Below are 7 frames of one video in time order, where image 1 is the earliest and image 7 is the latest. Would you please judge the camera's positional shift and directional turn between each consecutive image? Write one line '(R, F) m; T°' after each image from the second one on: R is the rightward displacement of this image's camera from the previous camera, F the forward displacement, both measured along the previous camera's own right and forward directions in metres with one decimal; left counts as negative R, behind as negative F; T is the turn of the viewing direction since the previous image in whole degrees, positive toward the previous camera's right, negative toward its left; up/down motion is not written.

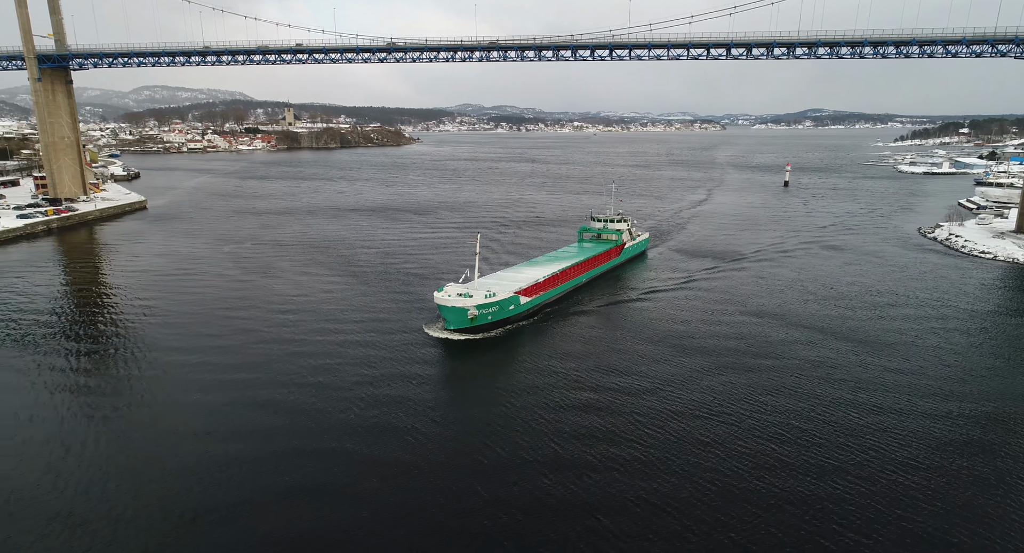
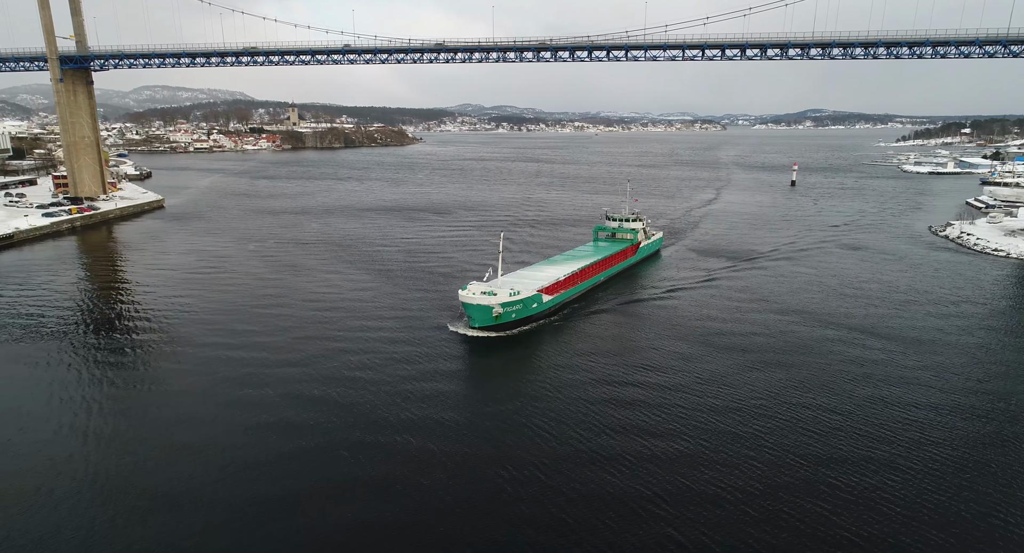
(-0.6, -0.2) m; 0°
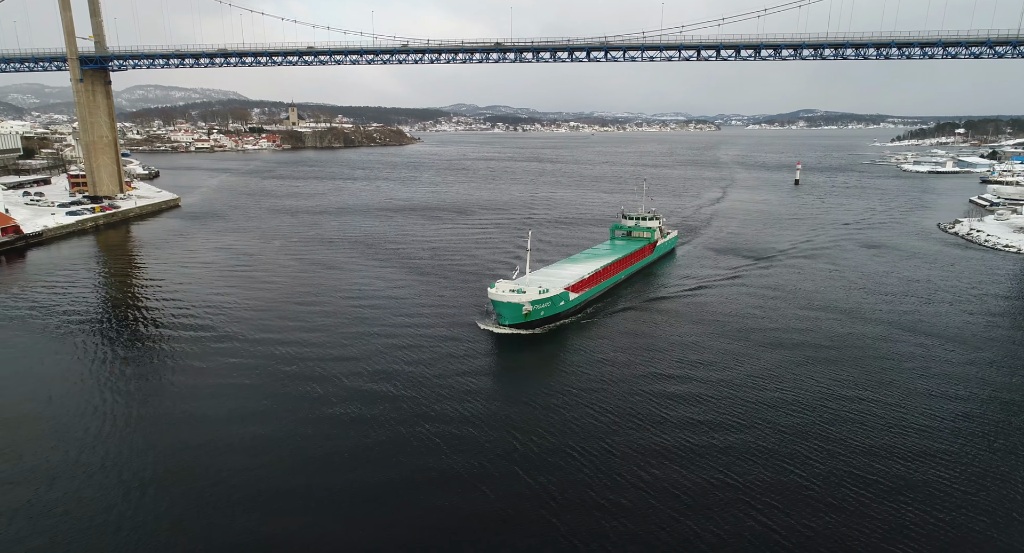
(-0.8, -0.2) m; +1°
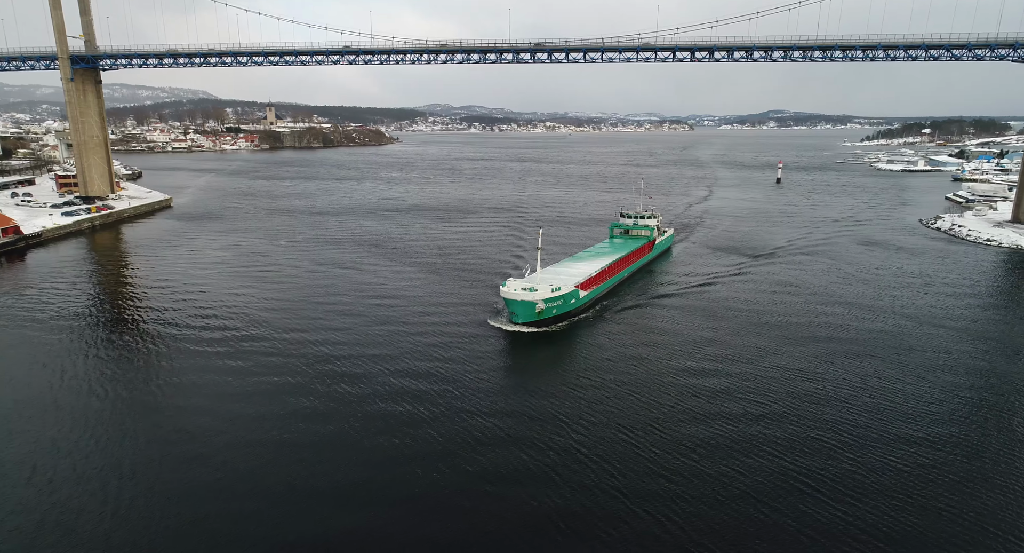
(-0.8, -0.1) m; +3°
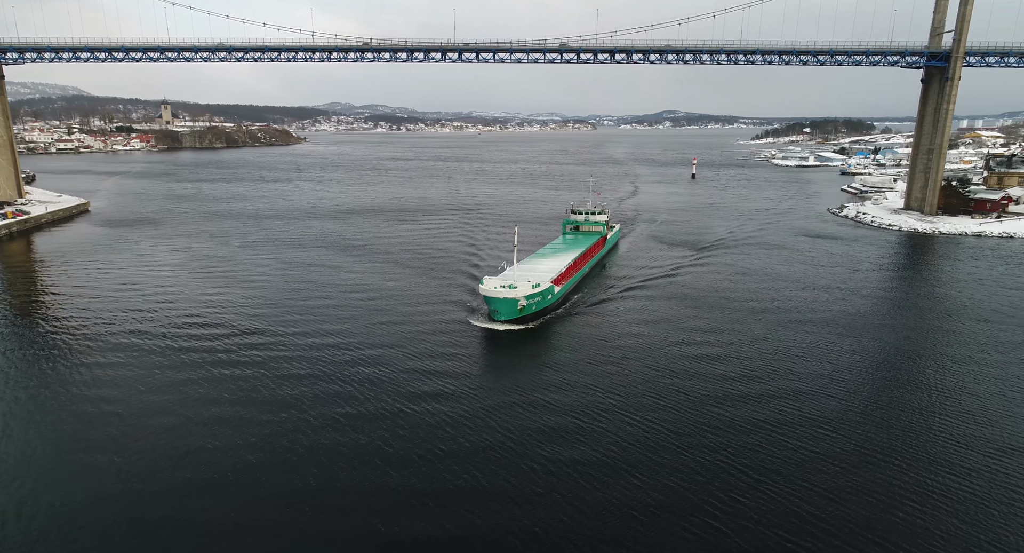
(-1.6, -0.1) m; +9°
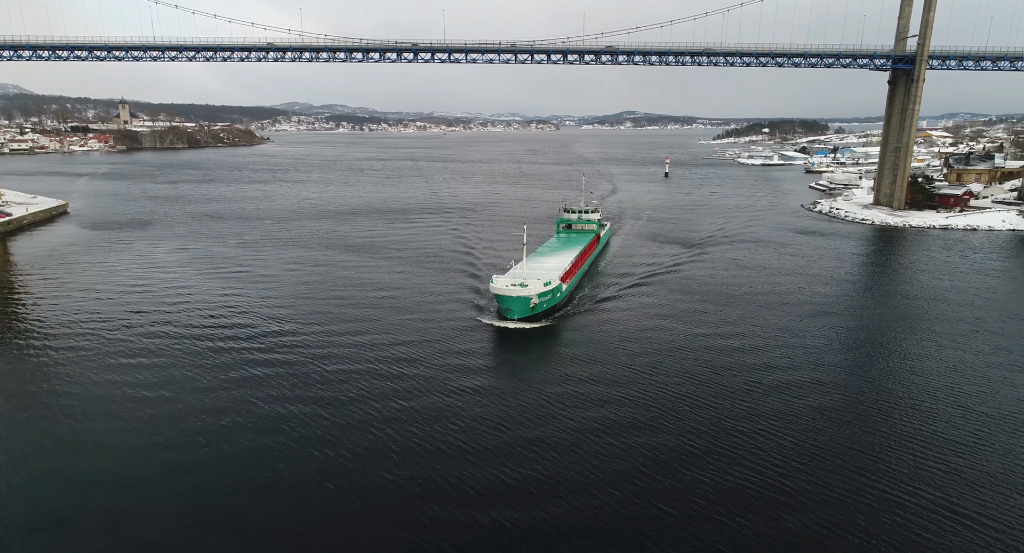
(-1.1, -0.1) m; +4°
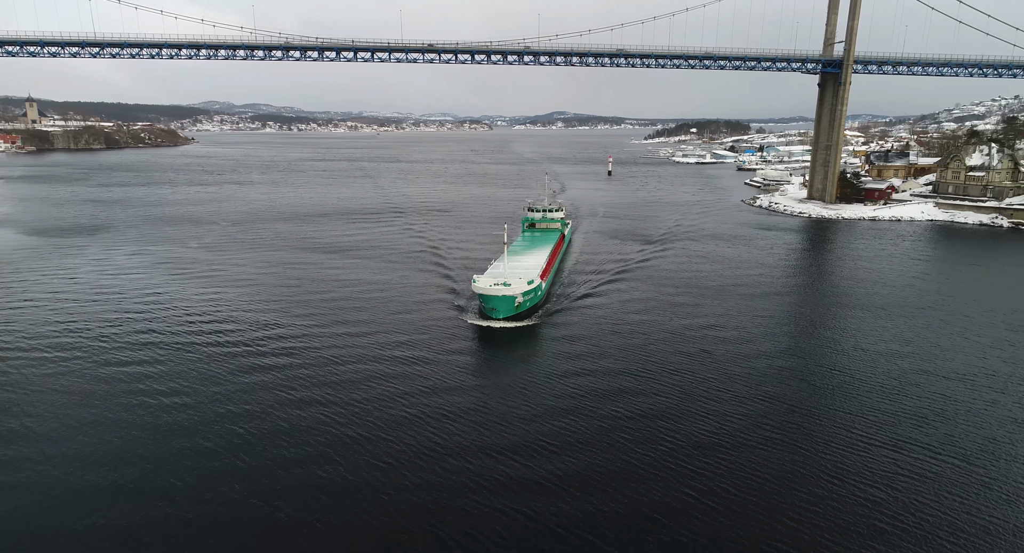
(-1.1, 0.0) m; +7°
